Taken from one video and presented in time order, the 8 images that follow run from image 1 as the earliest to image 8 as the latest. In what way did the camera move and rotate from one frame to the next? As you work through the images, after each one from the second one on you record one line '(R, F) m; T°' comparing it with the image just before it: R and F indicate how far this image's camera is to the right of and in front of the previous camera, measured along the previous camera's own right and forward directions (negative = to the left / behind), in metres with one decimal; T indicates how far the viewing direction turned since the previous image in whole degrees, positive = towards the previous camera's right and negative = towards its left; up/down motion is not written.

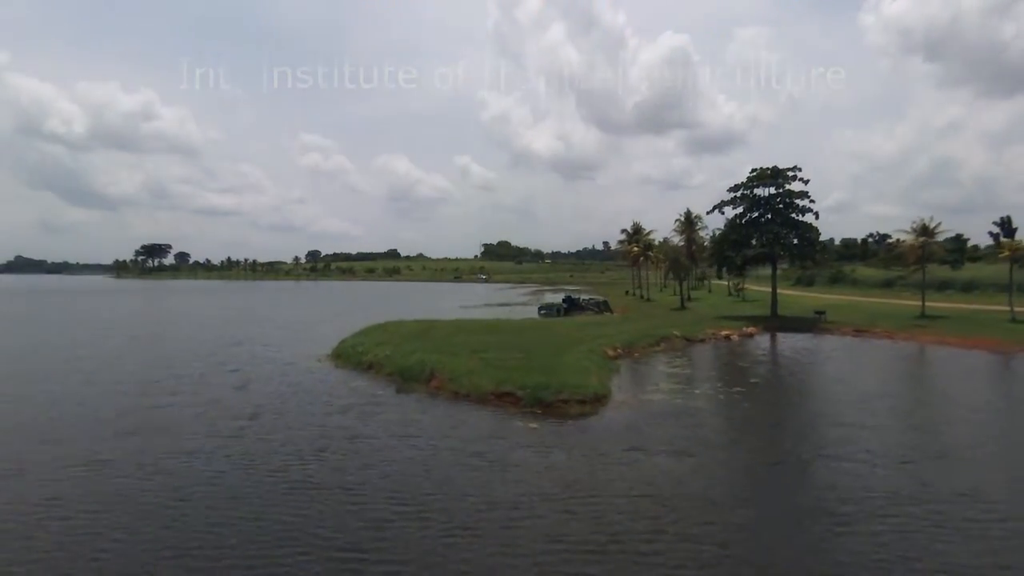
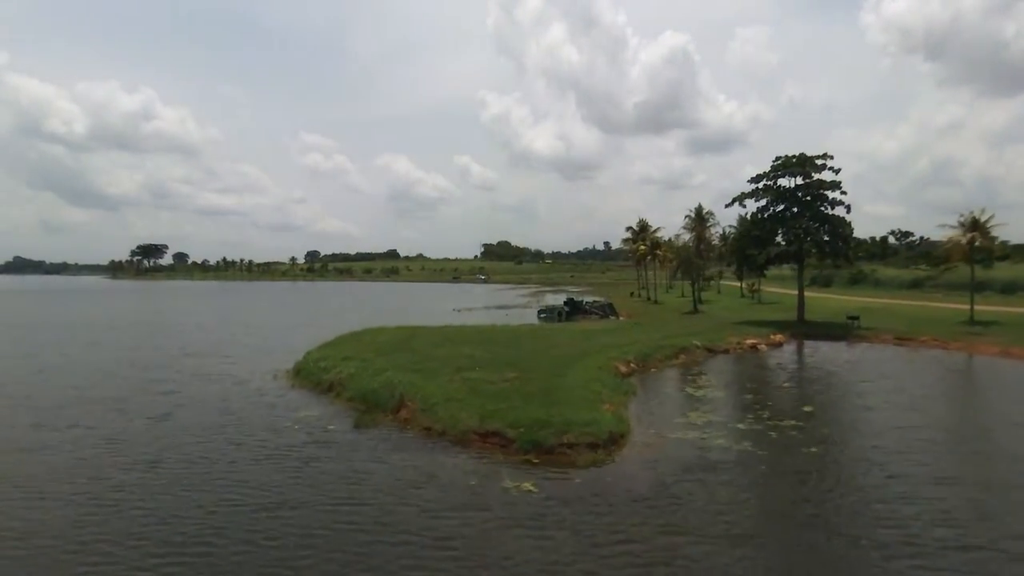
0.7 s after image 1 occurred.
(+0.3, +6.1) m; 0°
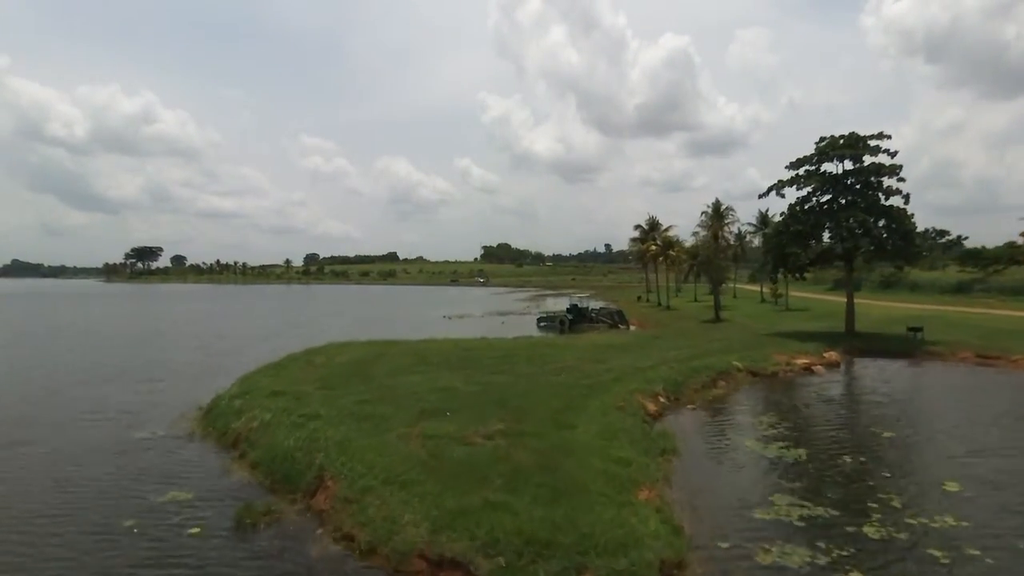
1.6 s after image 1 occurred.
(+0.4, +8.3) m; 0°
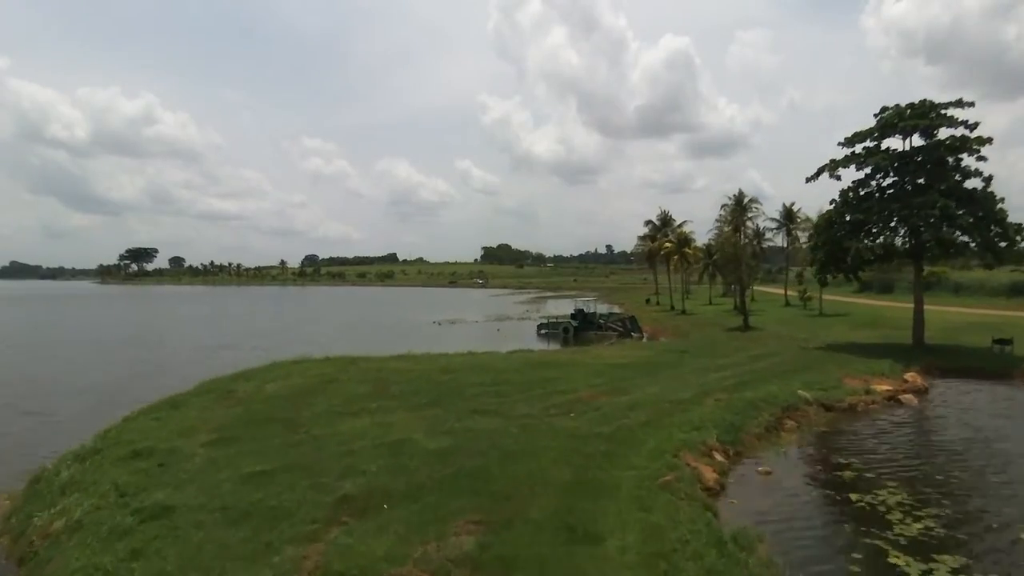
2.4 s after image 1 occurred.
(+0.3, +7.9) m; 0°
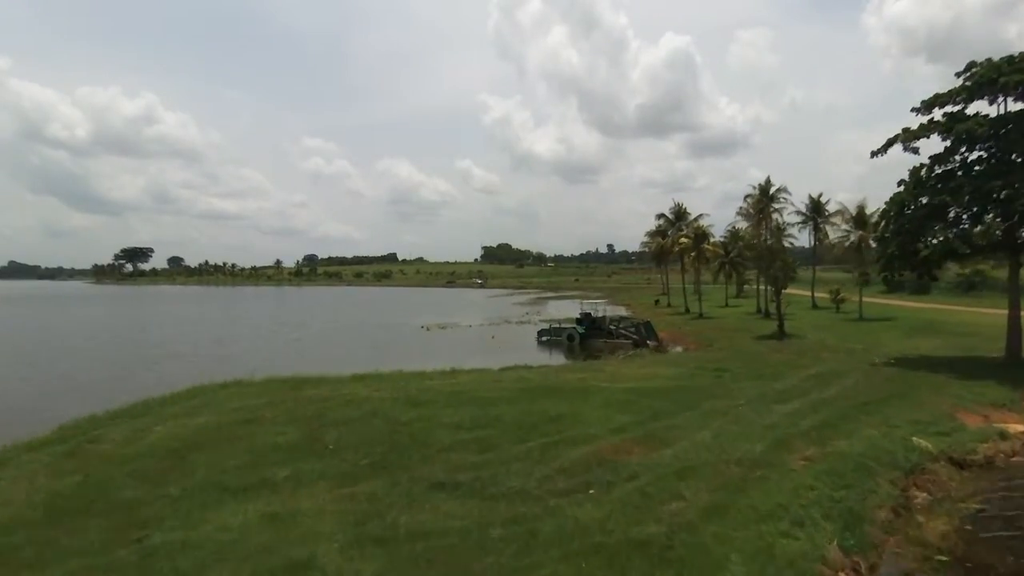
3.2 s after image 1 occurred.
(+0.3, +7.1) m; 0°
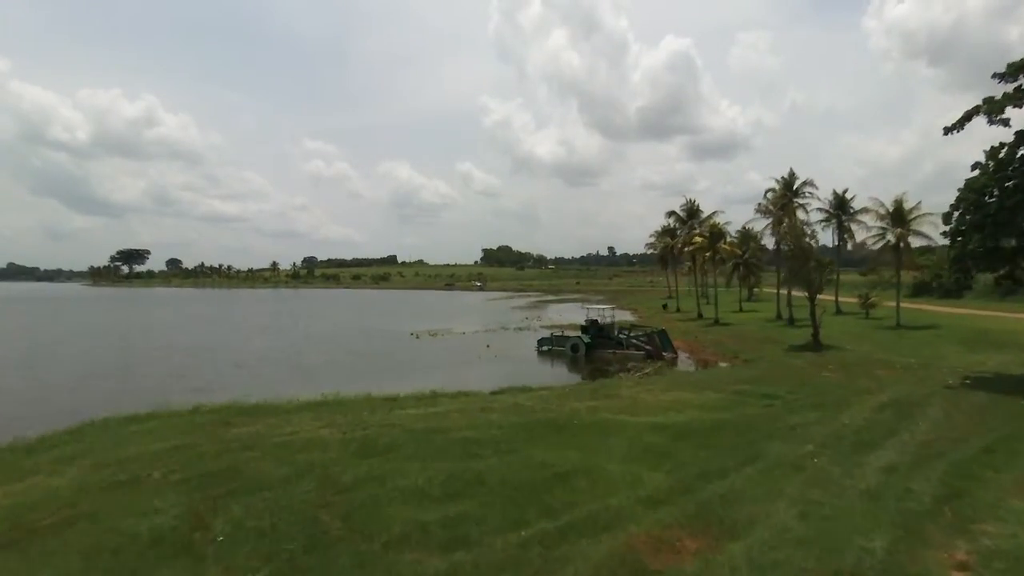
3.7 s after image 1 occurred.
(+0.2, +5.3) m; 0°
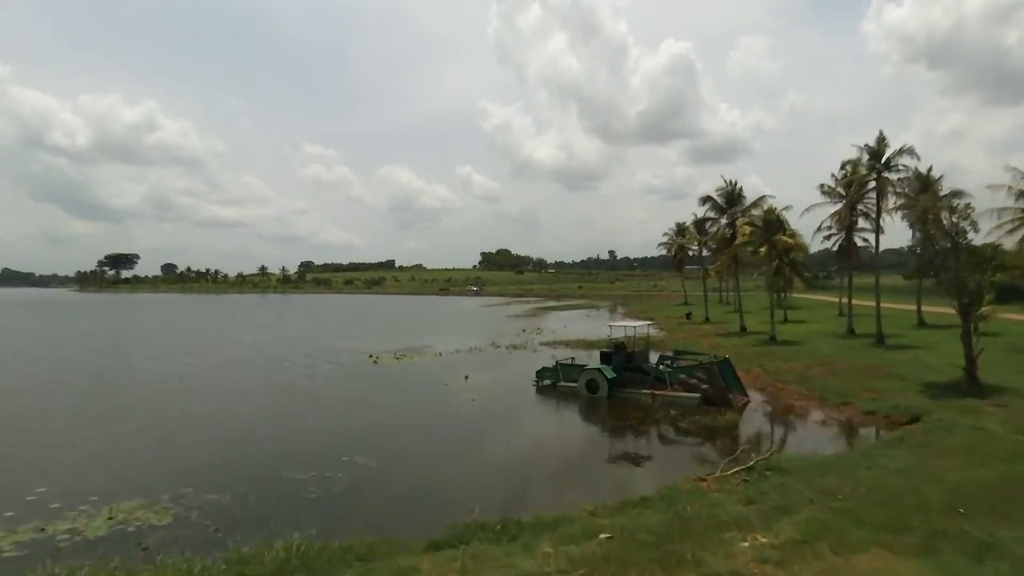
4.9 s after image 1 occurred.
(+0.5, +13.6) m; 0°
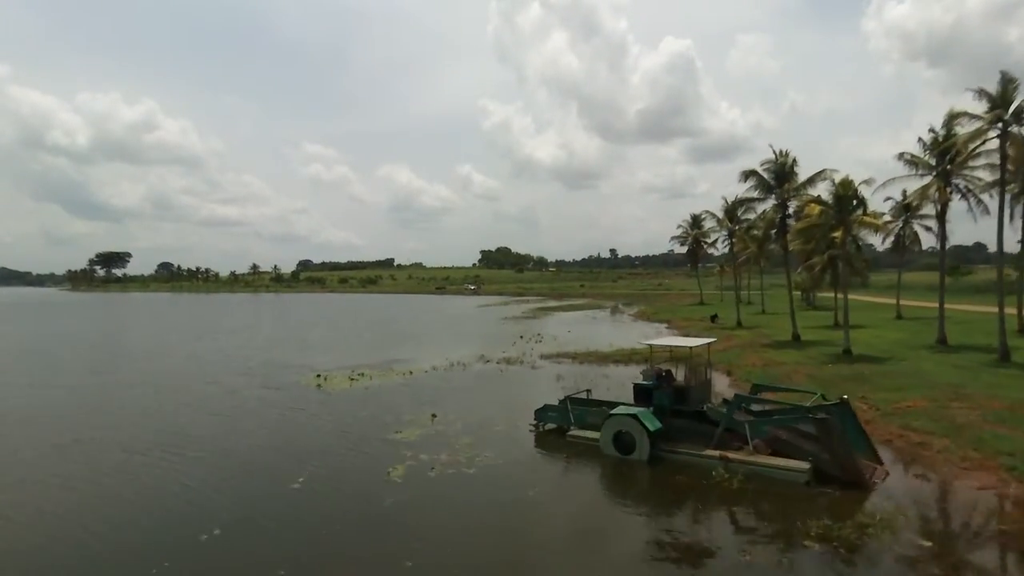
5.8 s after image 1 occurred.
(+0.4, +10.3) m; 0°
